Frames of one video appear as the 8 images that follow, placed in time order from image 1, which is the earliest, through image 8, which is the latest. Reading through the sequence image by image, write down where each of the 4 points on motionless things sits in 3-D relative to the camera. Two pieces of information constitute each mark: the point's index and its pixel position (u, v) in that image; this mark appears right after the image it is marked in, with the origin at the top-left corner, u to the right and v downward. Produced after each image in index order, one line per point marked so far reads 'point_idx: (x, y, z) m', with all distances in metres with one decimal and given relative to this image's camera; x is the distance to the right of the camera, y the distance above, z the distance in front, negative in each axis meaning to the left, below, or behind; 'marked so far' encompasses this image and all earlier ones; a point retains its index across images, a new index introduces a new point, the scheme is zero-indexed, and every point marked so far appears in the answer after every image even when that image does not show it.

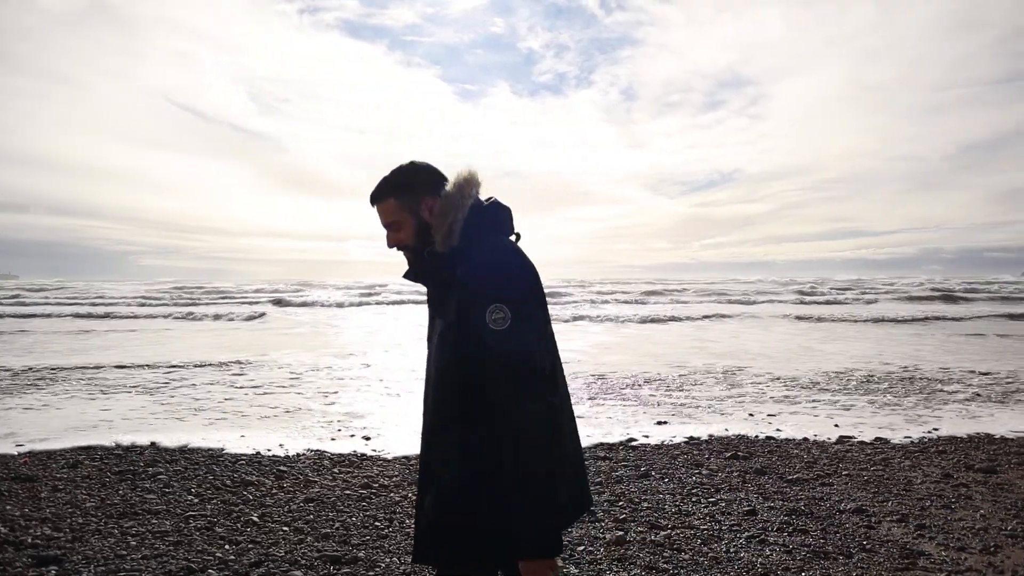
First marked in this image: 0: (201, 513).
0: (-2.2, -1.7, +5.8) m
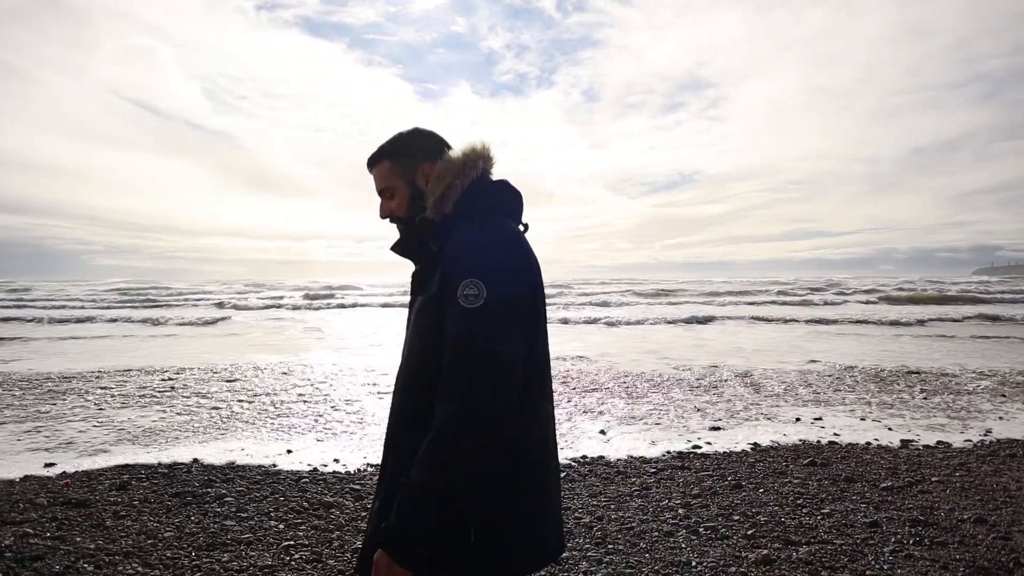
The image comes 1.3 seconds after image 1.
0: (-1.3, -1.7, +5.2) m
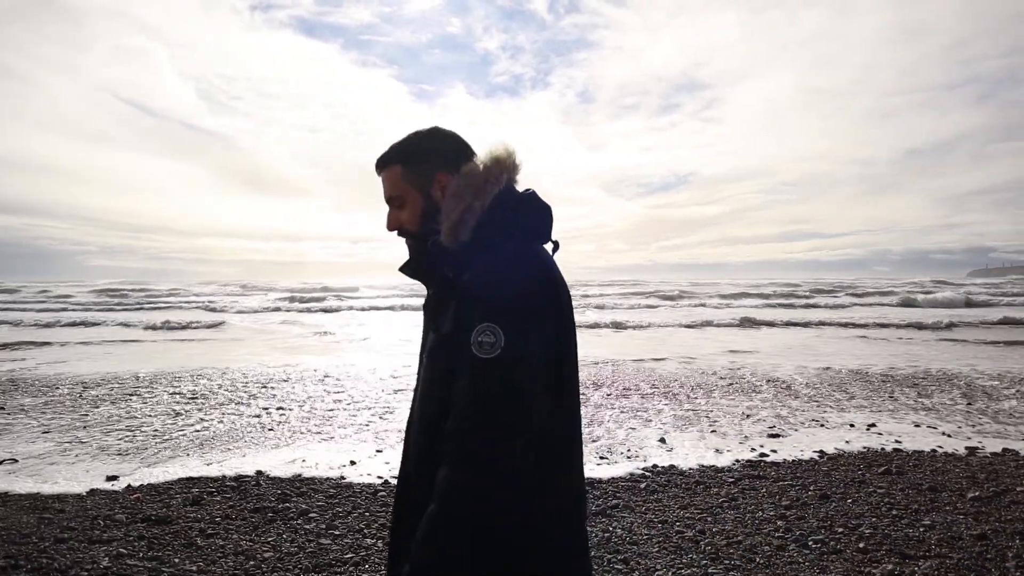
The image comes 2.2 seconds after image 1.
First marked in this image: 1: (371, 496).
0: (-0.6, -1.8, +5.1) m
1: (-1.2, -1.7, +6.5) m
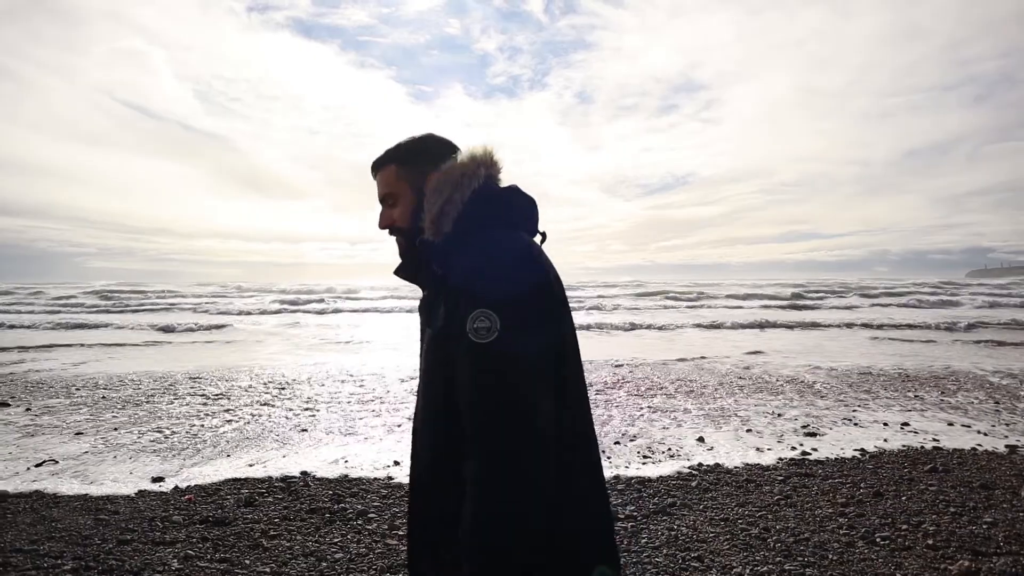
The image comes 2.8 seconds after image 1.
0: (-0.1, -1.7, +5.0) m
1: (-0.7, -1.7, +6.4) m
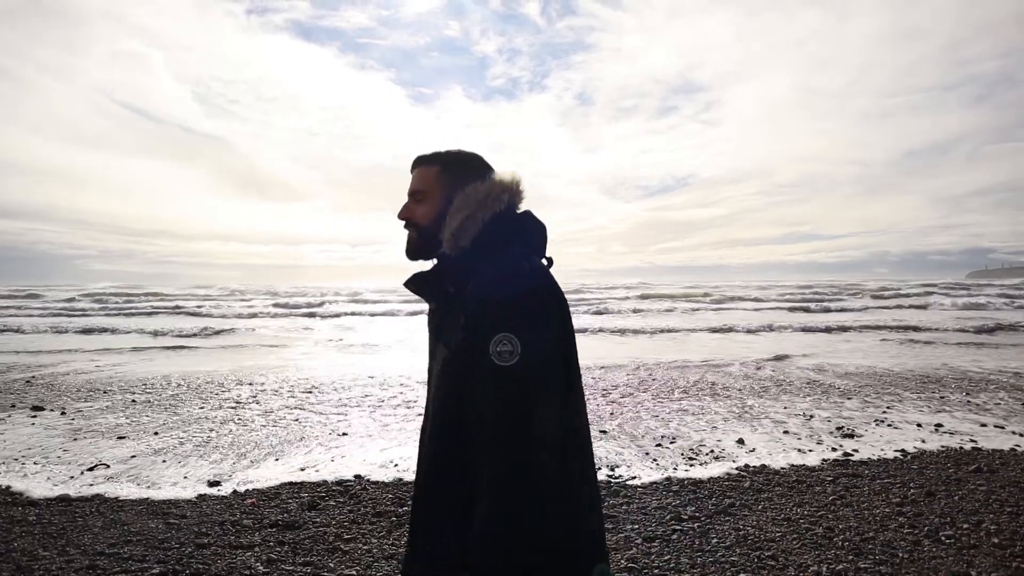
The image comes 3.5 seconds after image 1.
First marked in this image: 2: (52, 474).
0: (+0.4, -1.8, +5.1) m
1: (-0.2, -1.8, +6.5) m
2: (-4.3, -1.7, +7.2) m
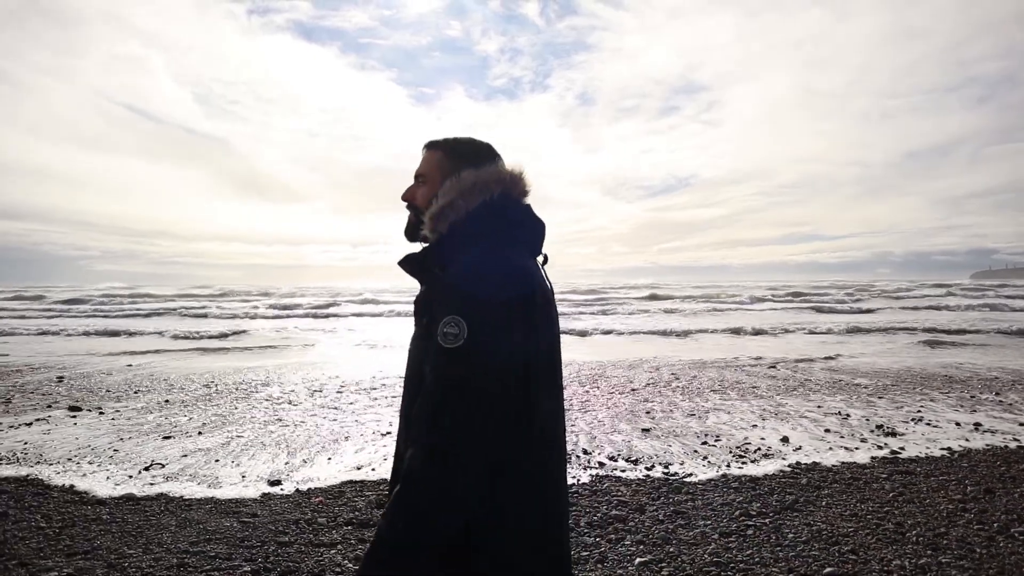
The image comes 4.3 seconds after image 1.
0: (+0.9, -1.8, +5.1) m
1: (+0.3, -1.7, +6.5) m
2: (-3.7, -1.7, +7.2) m
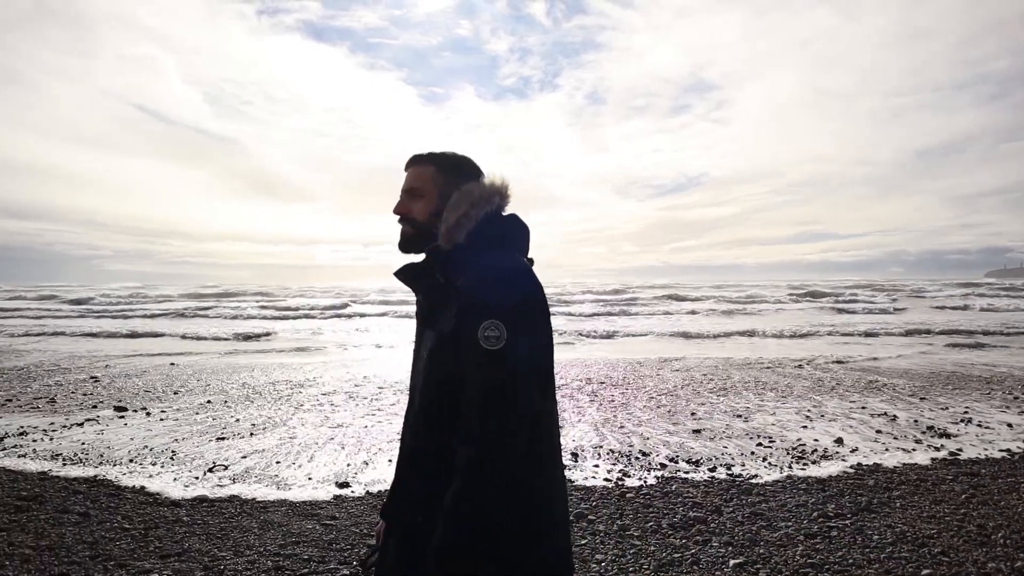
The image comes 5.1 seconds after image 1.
0: (+1.5, -1.8, +5.1) m
1: (+0.9, -1.8, +6.5) m
2: (-3.1, -1.7, +7.2) m
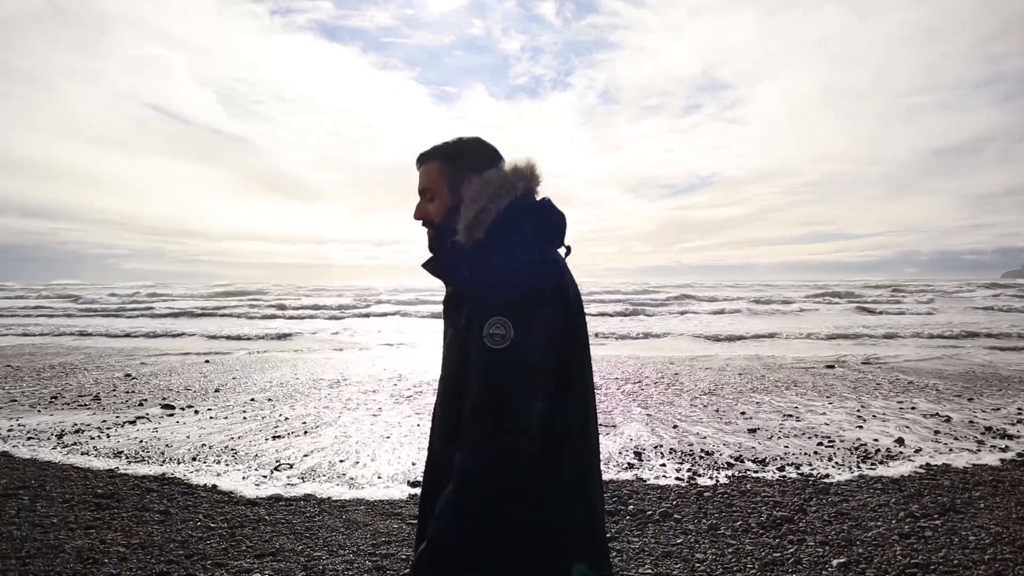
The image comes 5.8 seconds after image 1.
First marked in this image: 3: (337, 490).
0: (+2.1, -1.8, +5.0) m
1: (+1.6, -1.7, +6.4) m
2: (-2.5, -1.7, +7.1) m
3: (-1.5, -1.7, +6.7) m
